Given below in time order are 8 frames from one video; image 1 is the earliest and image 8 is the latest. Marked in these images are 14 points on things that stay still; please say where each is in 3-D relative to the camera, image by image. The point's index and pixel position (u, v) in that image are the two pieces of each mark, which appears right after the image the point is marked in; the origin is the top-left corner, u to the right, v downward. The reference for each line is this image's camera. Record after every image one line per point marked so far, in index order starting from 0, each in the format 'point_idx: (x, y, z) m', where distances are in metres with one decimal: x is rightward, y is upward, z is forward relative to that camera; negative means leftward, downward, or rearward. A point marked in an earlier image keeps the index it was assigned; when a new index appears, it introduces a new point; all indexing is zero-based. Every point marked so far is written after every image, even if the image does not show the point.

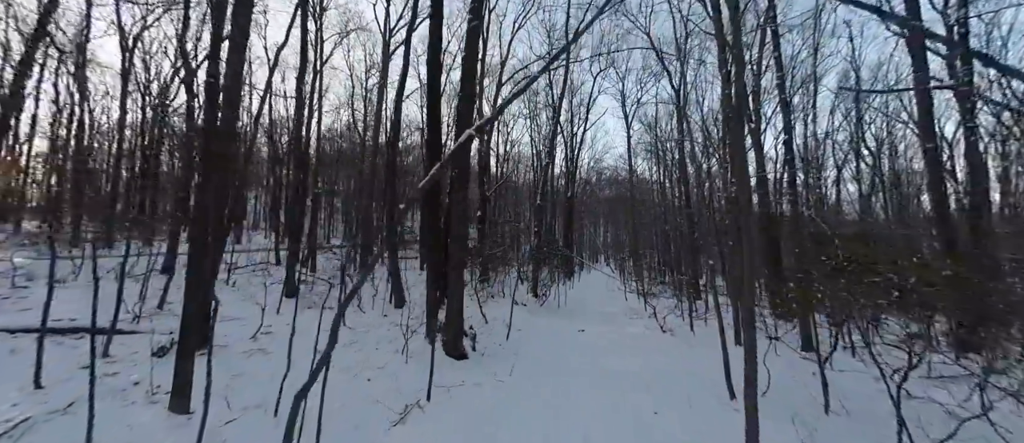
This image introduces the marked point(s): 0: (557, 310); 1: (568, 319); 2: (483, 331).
0: (+1.4, -2.9, +11.7) m
1: (+1.5, -2.7, +9.9) m
2: (-0.6, -2.2, +7.2) m
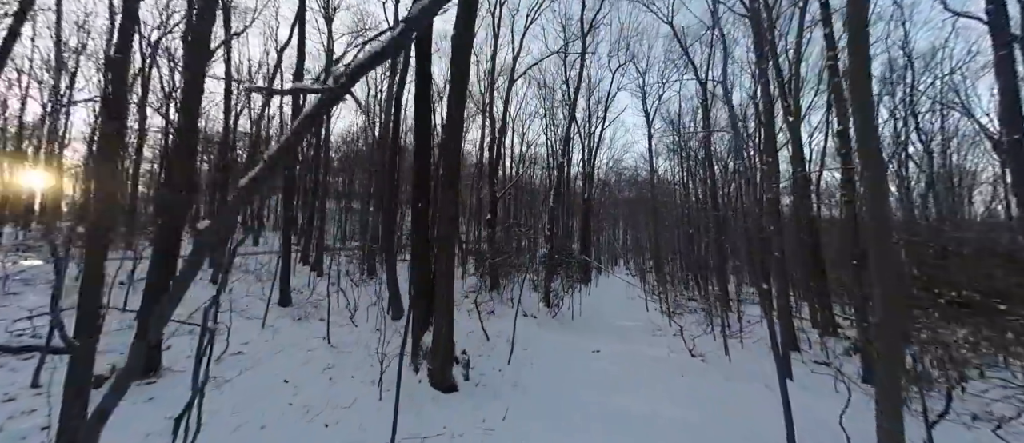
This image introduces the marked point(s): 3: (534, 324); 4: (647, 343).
0: (+1.7, -3.0, +10.7) m
1: (+1.7, -2.8, +8.9) m
2: (-0.6, -2.3, +6.3) m
3: (+0.6, -2.7, +9.6) m
4: (+2.9, -2.7, +8.0) m
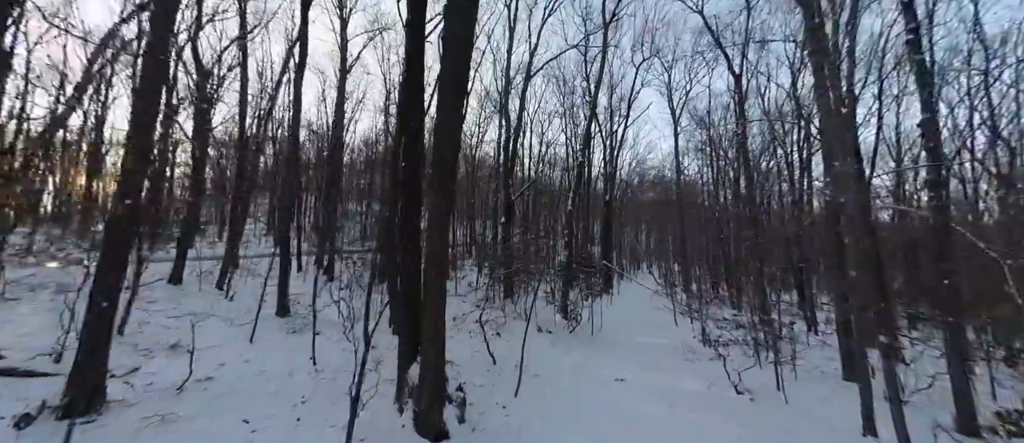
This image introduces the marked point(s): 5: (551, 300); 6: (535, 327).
0: (+2.0, -3.1, +9.6) m
1: (+1.9, -2.9, +7.9) m
2: (-0.4, -2.4, +5.4) m
3: (+0.9, -2.8, +8.6) m
4: (+3.1, -2.8, +7.0) m
5: (+1.2, -2.5, +11.3) m
6: (+0.6, -2.7, +9.4) m
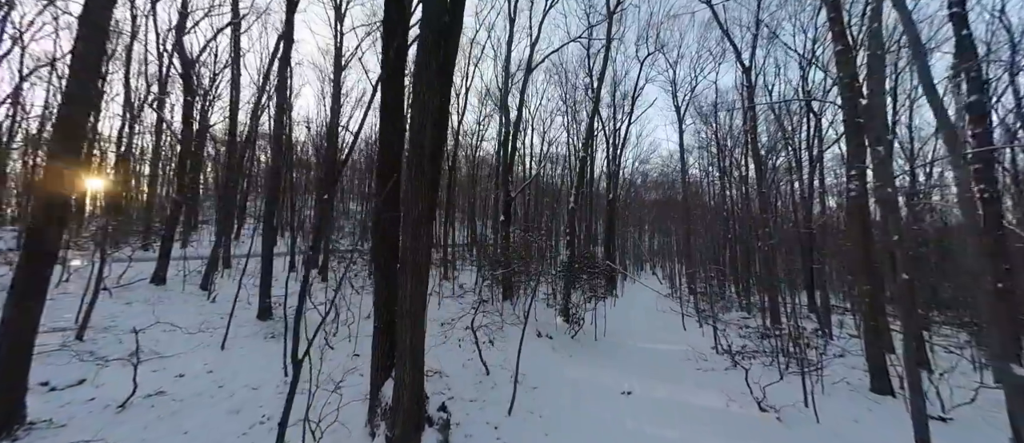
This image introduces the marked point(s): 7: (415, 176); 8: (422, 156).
0: (+2.0, -3.1, +9.0) m
1: (+1.9, -2.9, +7.3) m
2: (-0.5, -2.3, +4.8) m
3: (+0.8, -2.8, +8.0) m
4: (+3.1, -2.8, +6.3) m
5: (+1.2, -2.4, +10.7) m
6: (+0.5, -2.6, +8.8) m
7: (-0.9, +0.4, +3.4) m
8: (-0.8, +0.6, +3.4) m
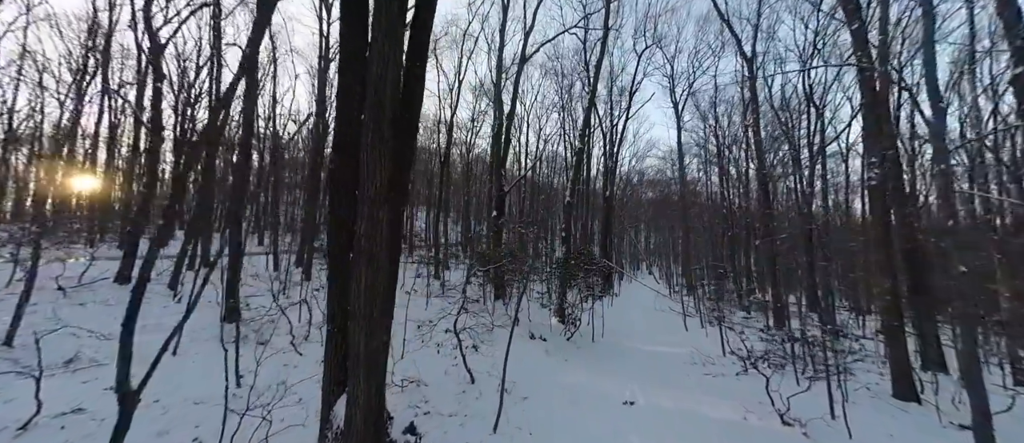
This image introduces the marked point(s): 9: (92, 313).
0: (+1.8, -2.9, +8.4) m
1: (+1.7, -2.7, +6.7) m
2: (-0.7, -2.1, +4.2) m
3: (+0.6, -2.6, +7.4) m
4: (+2.9, -2.6, +5.7) m
5: (+0.9, -2.3, +10.1) m
6: (+0.3, -2.5, +8.2) m
7: (-1.0, +0.6, +2.8) m
8: (-1.0, +0.8, +2.8) m
9: (-8.3, -1.8, +7.3) m
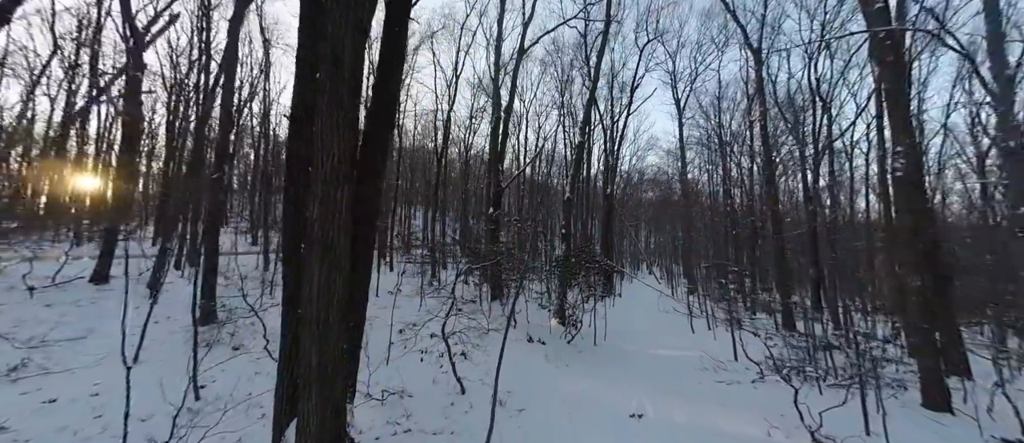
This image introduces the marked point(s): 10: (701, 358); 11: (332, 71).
0: (+1.7, -2.8, +7.9) m
1: (+1.6, -2.6, +6.2) m
2: (-0.7, -2.0, +3.7) m
3: (+0.6, -2.5, +6.9) m
4: (+2.8, -2.5, +5.2) m
5: (+0.9, -2.2, +9.5) m
6: (+0.3, -2.4, +7.7) m
7: (-1.1, +0.7, +2.3) m
8: (-1.0, +0.9, +2.3) m
9: (-8.4, -1.7, +6.8) m
10: (+3.8, -2.7, +7.4) m
11: (-1.1, +0.9, +2.2) m
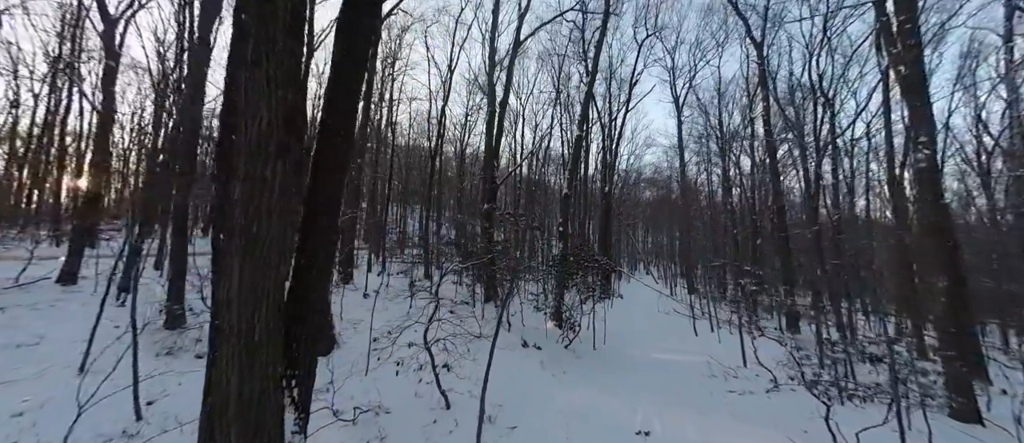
0: (+1.6, -2.7, +7.4) m
1: (+1.5, -2.5, +5.7) m
2: (-0.8, -2.0, +3.2) m
3: (+0.5, -2.4, +6.4) m
4: (+2.7, -2.4, +4.7) m
5: (+0.7, -2.1, +9.1) m
6: (+0.1, -2.3, +7.2) m
7: (-1.2, +0.7, +1.8) m
8: (-1.1, +0.9, +1.8) m
9: (-8.5, -1.7, +6.2) m
10: (+3.7, -2.7, +6.9) m
11: (-1.2, +1.0, +1.7) m
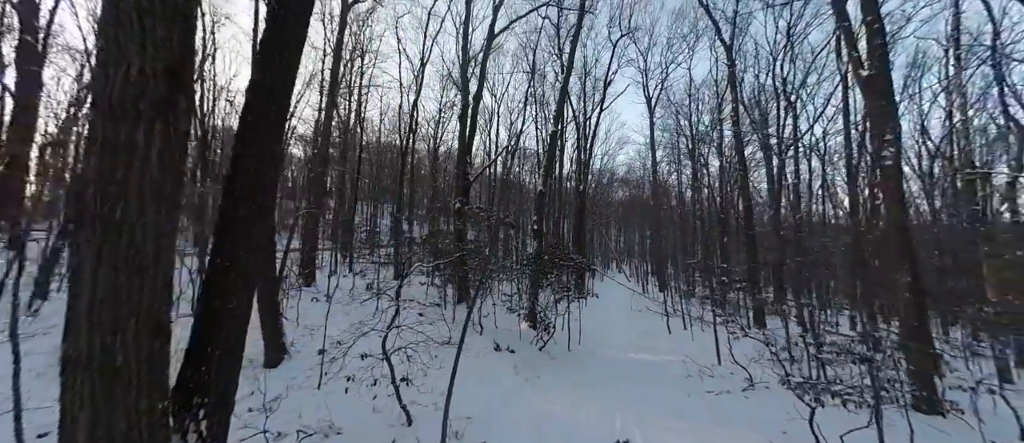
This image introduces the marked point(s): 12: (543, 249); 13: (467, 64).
0: (+1.0, -2.7, +7.1) m
1: (+1.1, -2.5, +5.4) m
2: (-1.1, -1.9, +2.8) m
3: (0.0, -2.4, +6.1) m
4: (+2.4, -2.4, +4.6) m
5: (+0.1, -2.0, +8.7) m
6: (-0.4, -2.3, +6.8) m
7: (-1.3, +0.8, +1.3) m
8: (-1.3, +1.0, +1.3) m
9: (-8.9, -1.6, +5.3) m
10: (+3.1, -2.6, +6.8) m
11: (-1.3, +1.0, +1.3) m
12: (+0.8, -0.6, +8.2) m
13: (-2.1, +7.5, +17.1) m
